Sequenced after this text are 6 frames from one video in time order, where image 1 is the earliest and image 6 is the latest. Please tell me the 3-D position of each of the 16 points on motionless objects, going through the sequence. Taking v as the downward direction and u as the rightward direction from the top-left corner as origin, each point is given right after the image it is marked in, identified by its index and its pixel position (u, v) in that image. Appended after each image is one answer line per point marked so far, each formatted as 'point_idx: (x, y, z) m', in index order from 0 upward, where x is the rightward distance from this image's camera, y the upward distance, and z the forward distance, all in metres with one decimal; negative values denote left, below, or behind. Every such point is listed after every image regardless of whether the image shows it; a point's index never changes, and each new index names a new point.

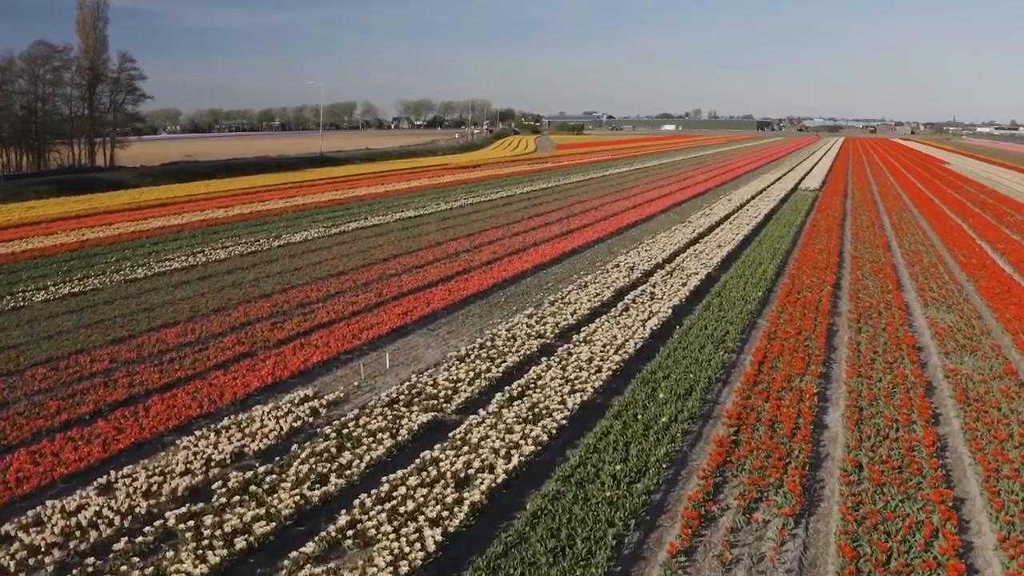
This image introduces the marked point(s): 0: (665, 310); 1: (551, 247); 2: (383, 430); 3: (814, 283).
0: (+2.6, -0.4, +12.5) m
1: (+1.0, +1.1, +19.0) m
2: (-1.4, -1.6, +8.1) m
3: (+6.2, +0.1, +15.1) m
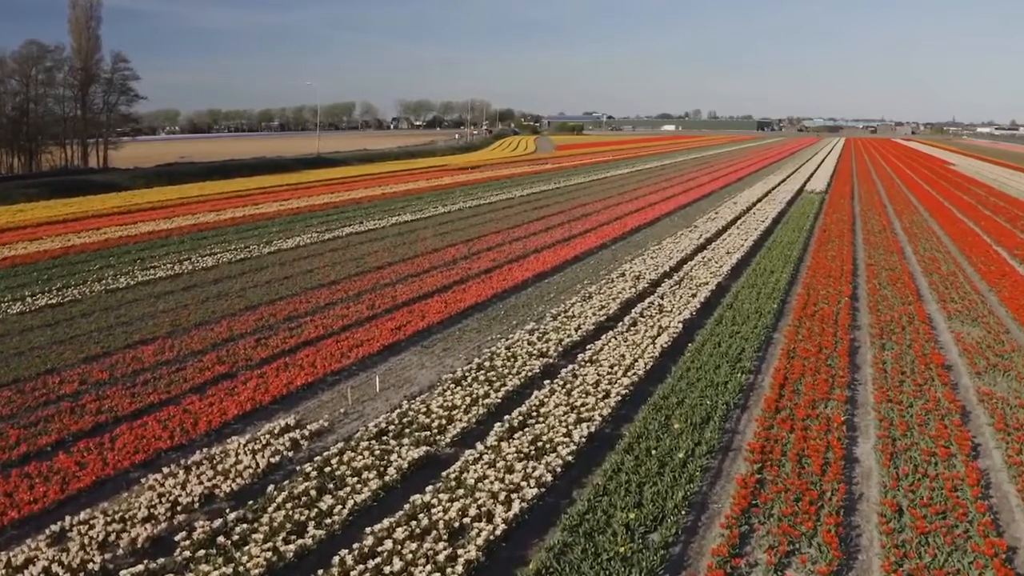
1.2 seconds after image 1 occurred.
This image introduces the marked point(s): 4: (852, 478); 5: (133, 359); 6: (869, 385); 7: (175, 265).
0: (+2.6, -0.6, +11.8) m
1: (+1.0, +0.9, +18.3) m
2: (-1.4, -1.8, +7.3) m
3: (+6.2, -0.1, +14.4) m
4: (+3.5, -1.9, +7.5) m
5: (-5.7, -1.1, +11.2) m
6: (+4.8, -1.3, +10.0) m
7: (-8.3, +0.6, +18.2) m
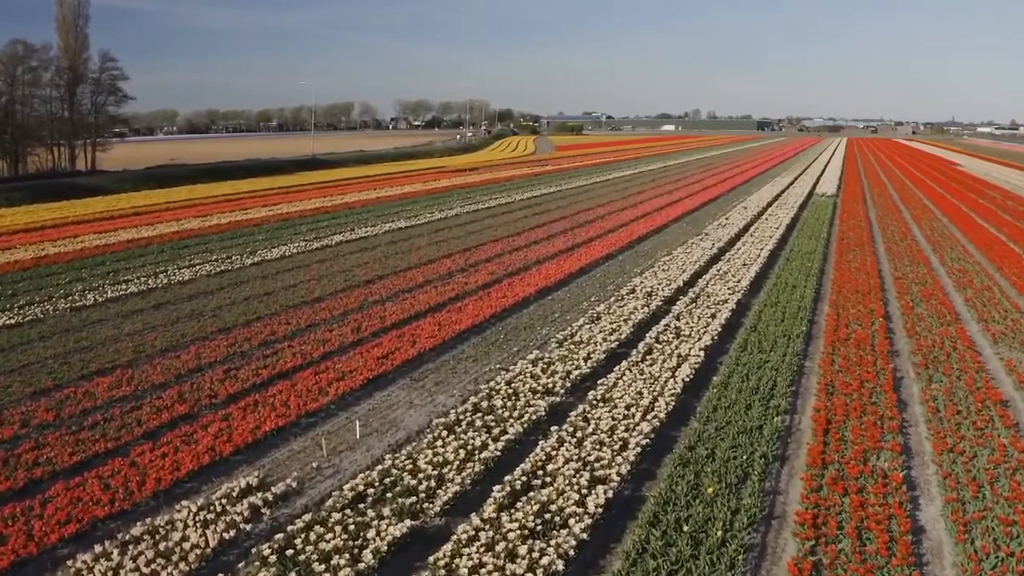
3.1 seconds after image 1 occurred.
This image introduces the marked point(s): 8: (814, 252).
0: (+2.6, -0.9, +10.5) m
1: (+1.0, +0.5, +17.0) m
2: (-1.4, -2.1, +6.0) m
3: (+6.2, -0.5, +13.1) m
4: (+3.5, -2.3, +6.3) m
5: (-5.7, -1.4, +9.9) m
6: (+4.9, -1.7, +8.7) m
7: (-8.3, +0.2, +16.9) m
8: (+7.7, +0.9, +18.8) m
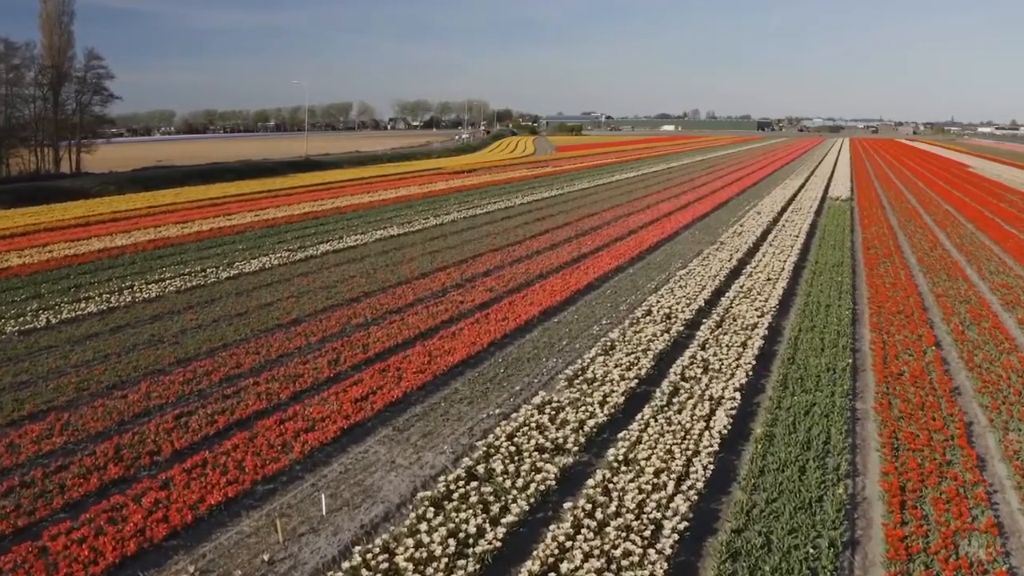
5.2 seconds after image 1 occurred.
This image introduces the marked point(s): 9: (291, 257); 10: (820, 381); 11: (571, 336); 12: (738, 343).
0: (+2.6, -1.3, +8.9) m
1: (+1.0, +0.1, +15.4) m
2: (-1.4, -2.5, +4.4) m
3: (+6.2, -0.8, +11.5) m
4: (+3.5, -2.6, +4.7) m
5: (-5.7, -1.8, +8.3) m
6: (+4.9, -2.0, +7.2) m
7: (-8.3, -0.2, +15.3) m
8: (+7.7, +0.5, +17.3) m
9: (-5.6, +0.8, +18.5) m
10: (+4.0, -1.2, +9.6) m
11: (+0.9, -0.8, +11.6) m
12: (+3.4, -0.8, +11.0) m
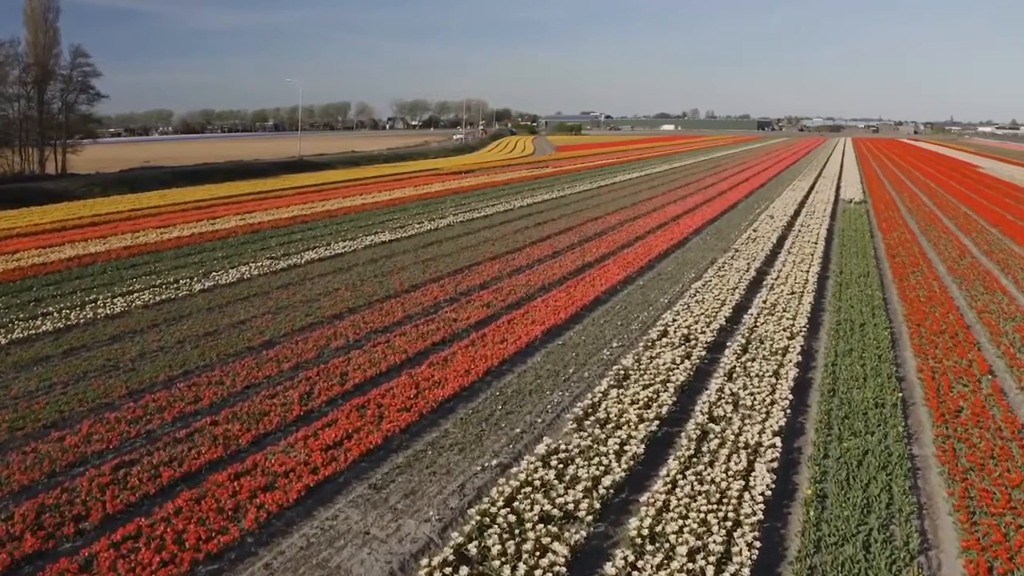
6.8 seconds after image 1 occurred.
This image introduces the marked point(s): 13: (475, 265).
0: (+2.6, -1.6, +7.6) m
1: (+1.0, -0.1, +14.1) m
2: (-1.4, -2.8, +3.1) m
3: (+6.2, -1.1, +10.2) m
4: (+3.5, -2.9, +3.4) m
5: (-5.7, -2.1, +7.0) m
6: (+4.9, -2.3, +5.8) m
7: (-8.3, -0.4, +13.9) m
8: (+7.7, +0.3, +15.9) m
9: (-5.6, +0.5, +17.2) m
10: (+4.0, -1.5, +8.3) m
11: (+0.9, -1.0, +10.3) m
12: (+3.3, -1.1, +9.6) m
13: (-0.9, +0.6, +17.3) m
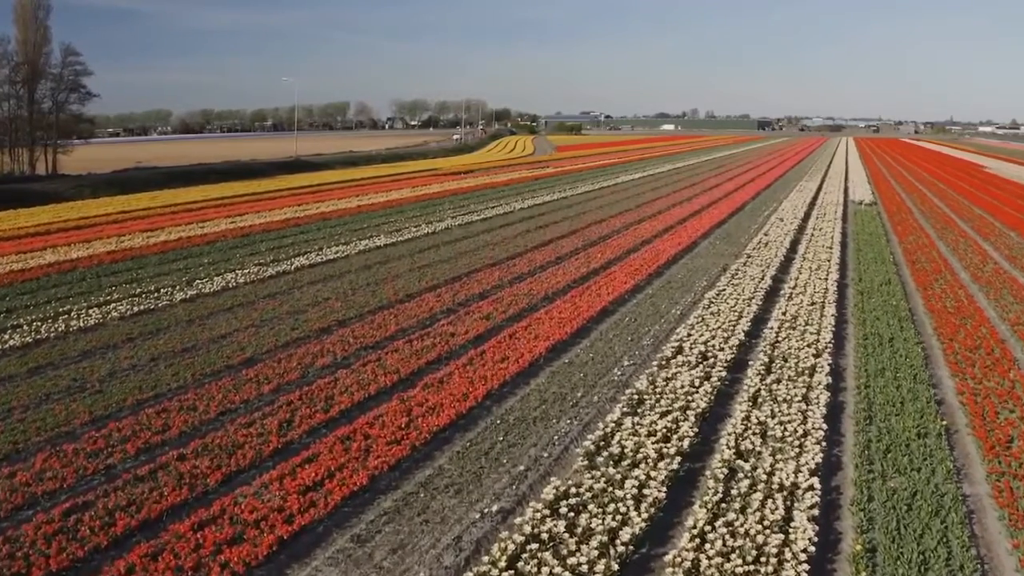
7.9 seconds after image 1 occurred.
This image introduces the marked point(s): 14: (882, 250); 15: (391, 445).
0: (+2.7, -1.8, +6.7) m
1: (+1.0, -0.3, +13.2) m
2: (-1.3, -3.0, +2.2) m
3: (+6.2, -1.3, +9.3) m
4: (+3.6, -3.1, +2.5) m
5: (-5.7, -2.3, +6.1) m
6: (+4.9, -2.5, +5.0) m
7: (-8.3, -0.6, +13.1) m
8: (+7.7, +0.1, +15.1) m
9: (-5.6, +0.3, +16.3) m
10: (+4.0, -1.7, +7.4) m
11: (+0.9, -1.2, +9.4) m
12: (+3.4, -1.3, +8.7) m
13: (-0.8, +0.4, +16.5) m
14: (+9.5, +1.0, +18.9) m
15: (-1.2, -1.6, +7.6) m
